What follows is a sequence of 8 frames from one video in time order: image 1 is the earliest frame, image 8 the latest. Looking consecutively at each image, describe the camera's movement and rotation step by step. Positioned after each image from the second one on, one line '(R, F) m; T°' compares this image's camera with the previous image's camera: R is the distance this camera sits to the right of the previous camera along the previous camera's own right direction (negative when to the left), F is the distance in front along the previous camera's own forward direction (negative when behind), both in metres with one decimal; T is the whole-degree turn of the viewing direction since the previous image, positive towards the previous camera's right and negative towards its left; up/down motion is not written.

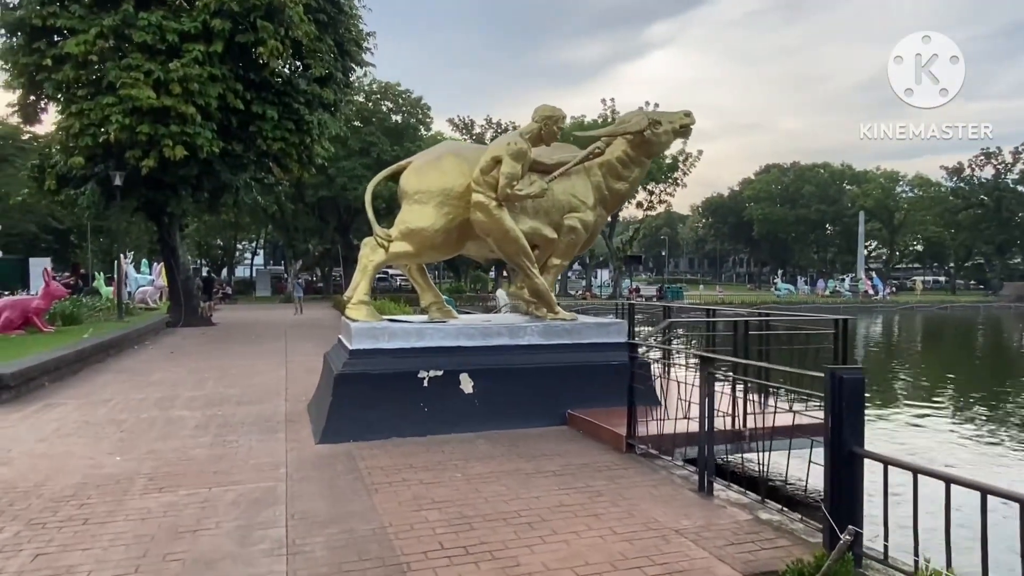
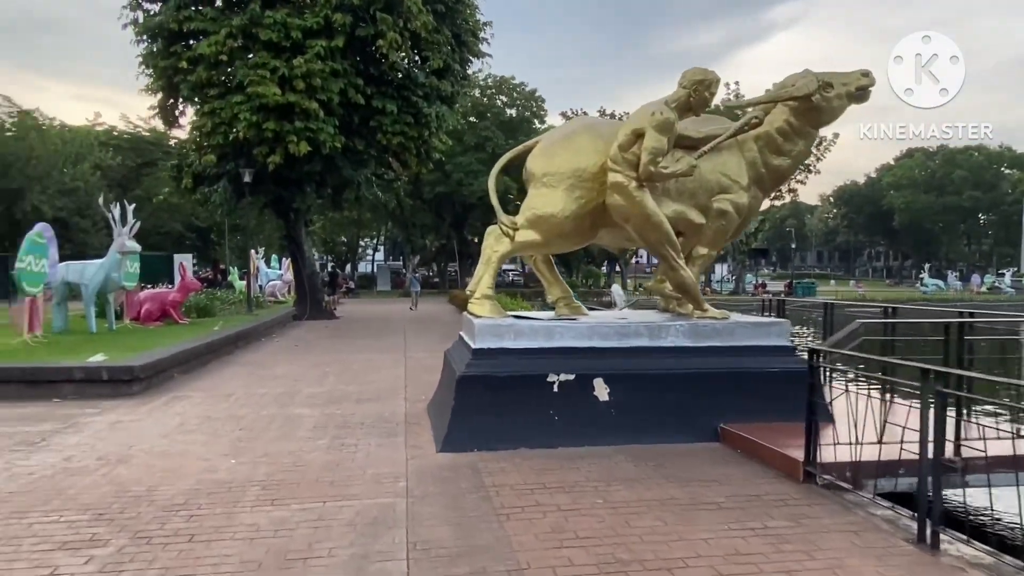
(-0.3, +0.9) m; -9°
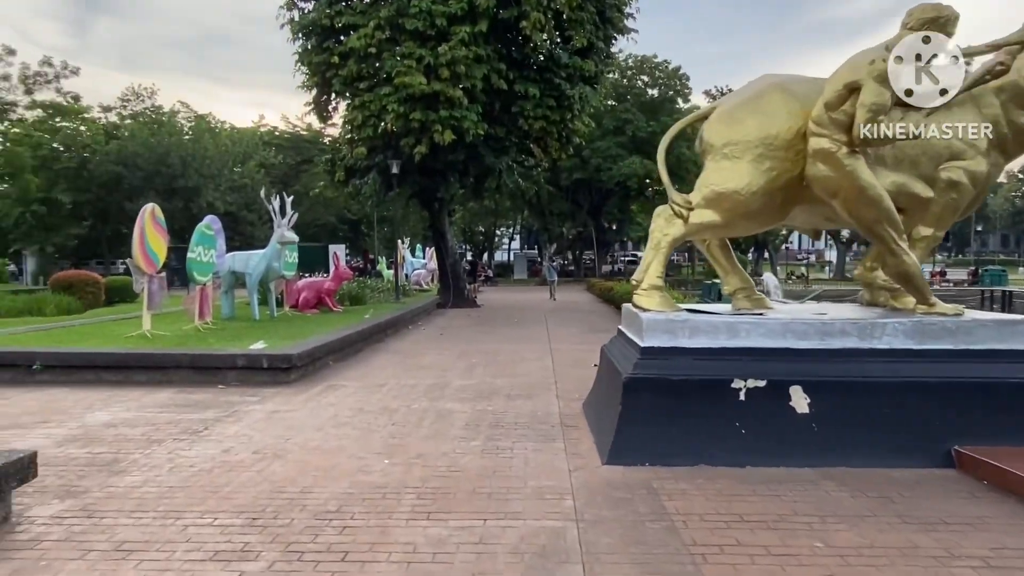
(-0.3, +0.7) m; -11°
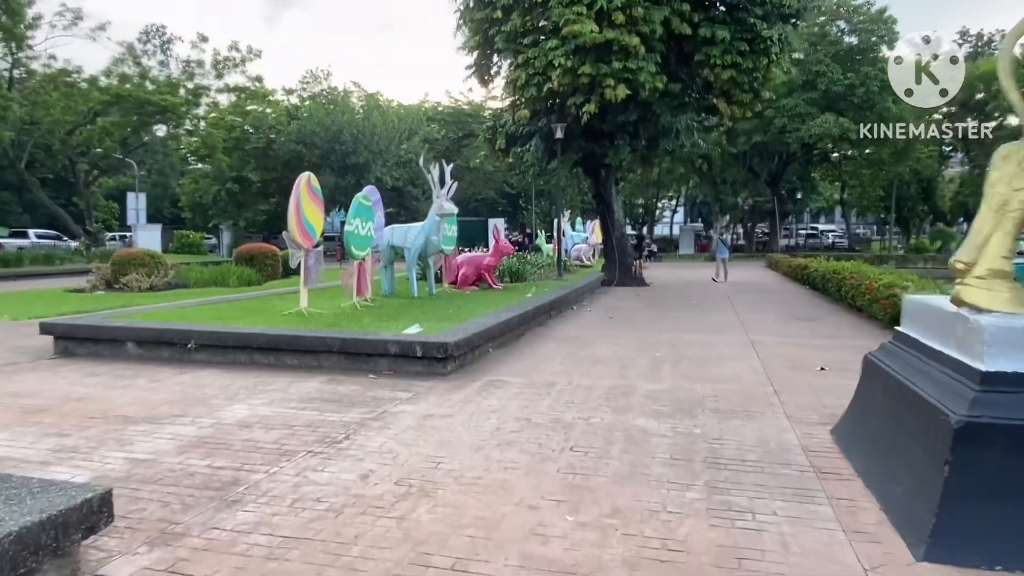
(-0.5, +1.7) m; -13°
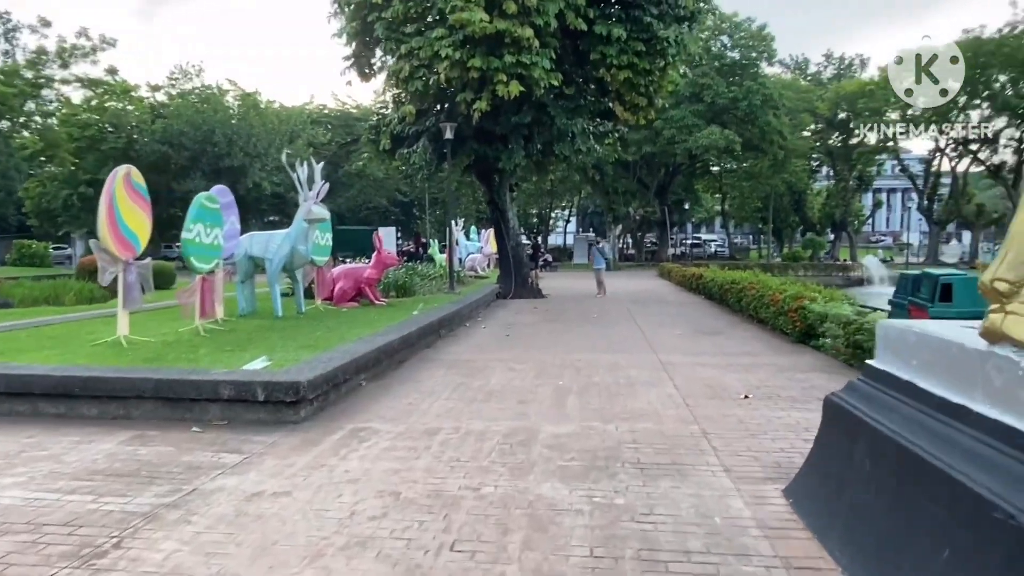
(+0.2, +1.5) m; +9°
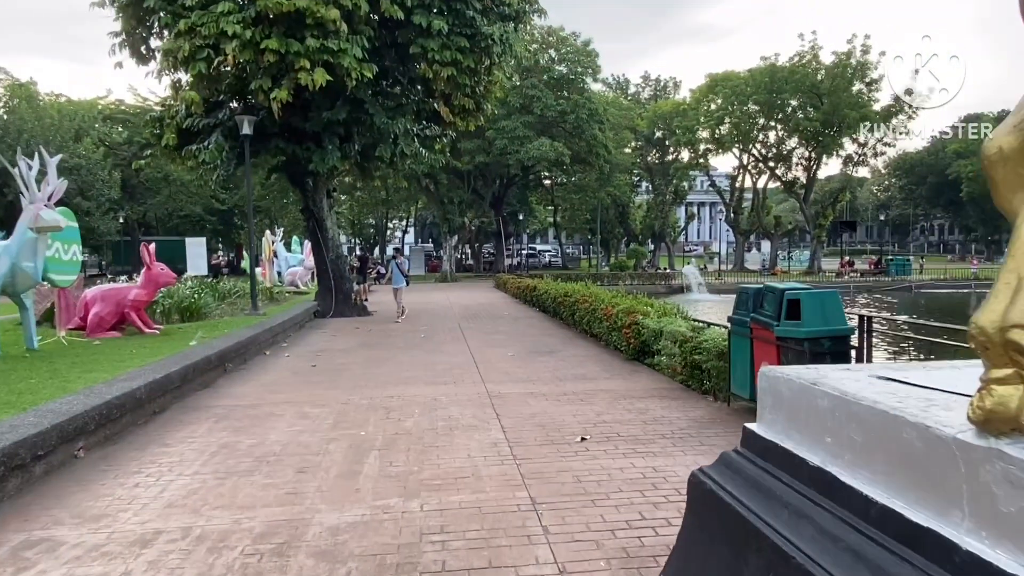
(+0.5, +1.4) m; +14°
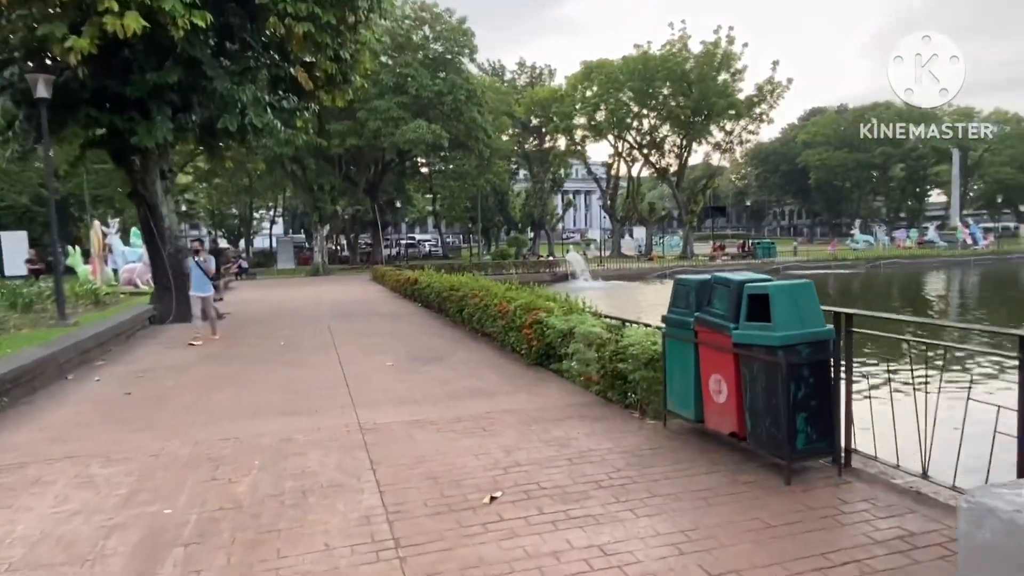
(0.0, +1.7) m; +10°
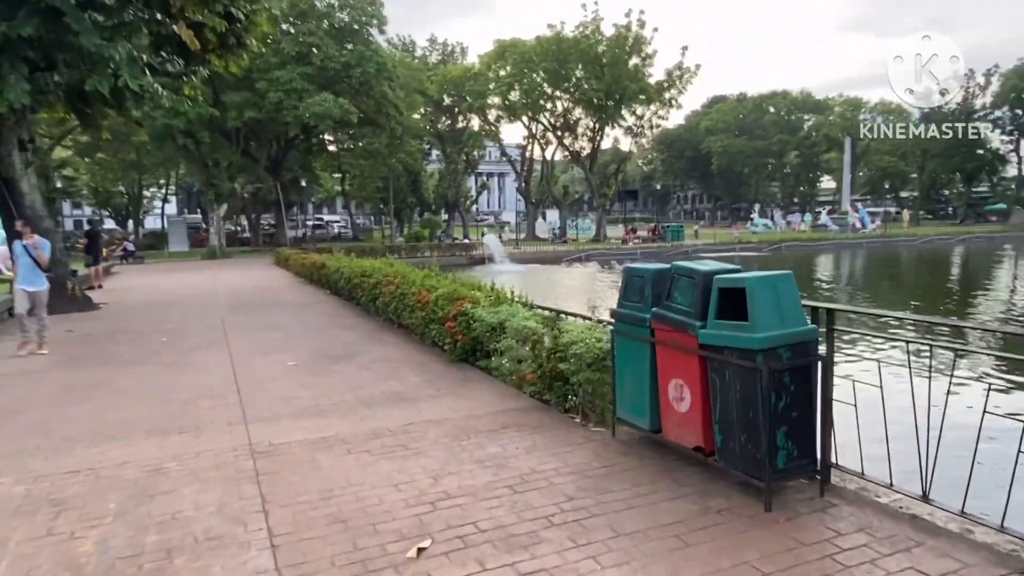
(-0.1, +0.8) m; +7°
